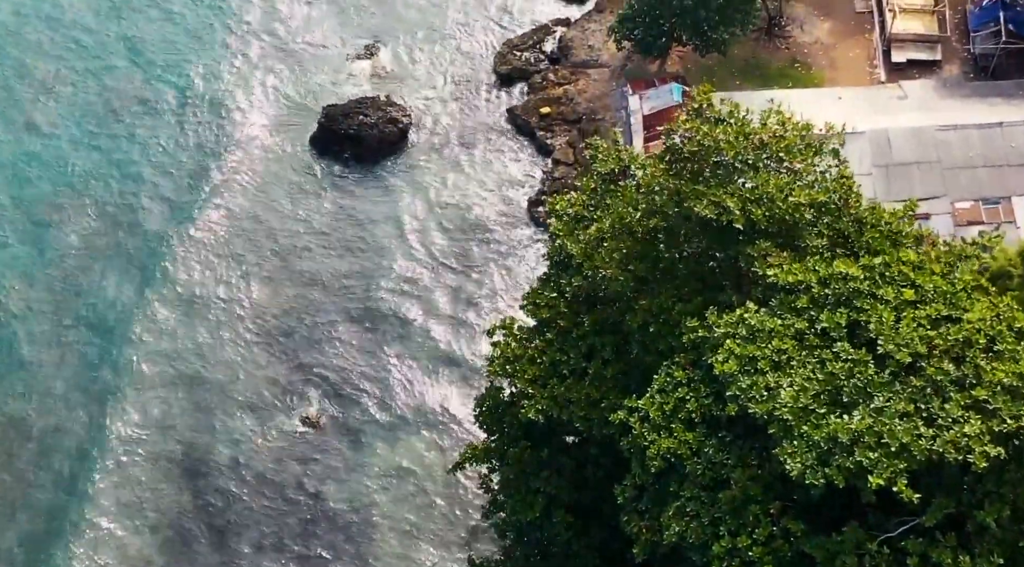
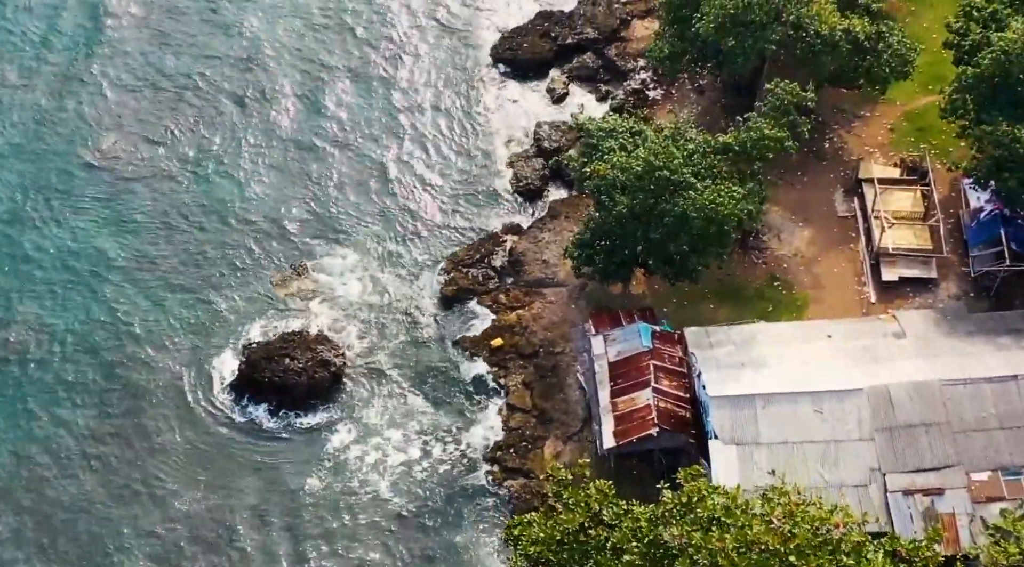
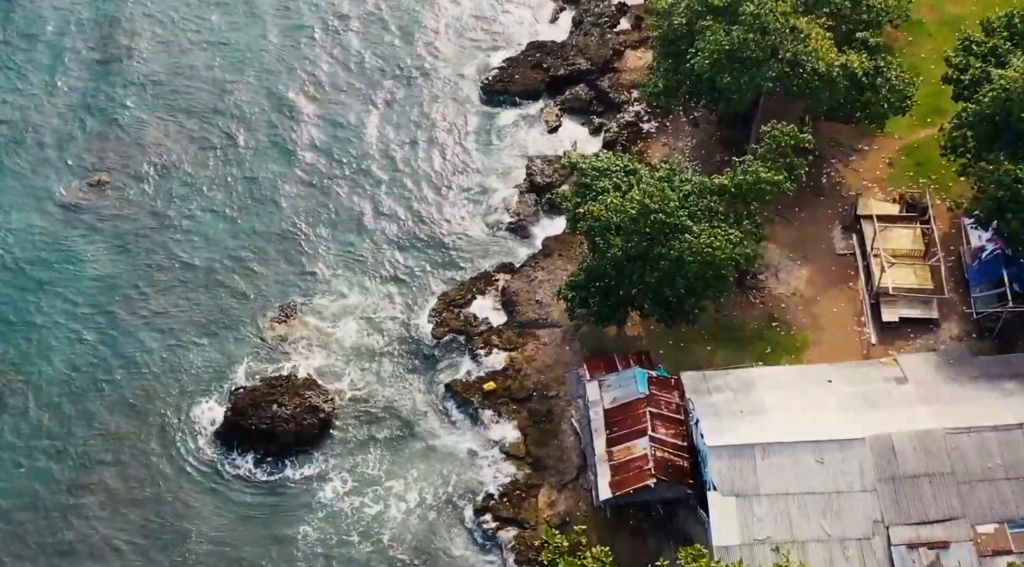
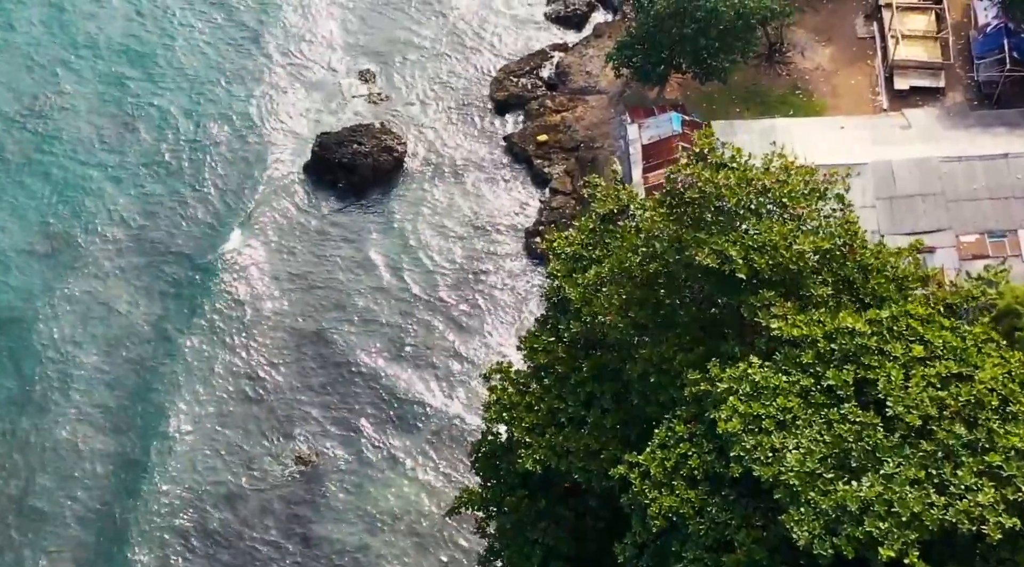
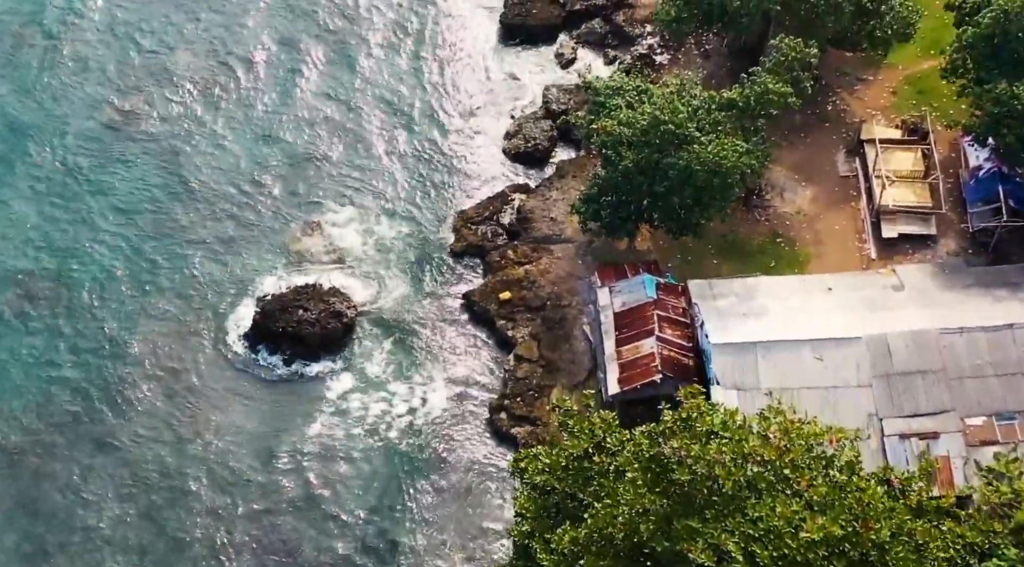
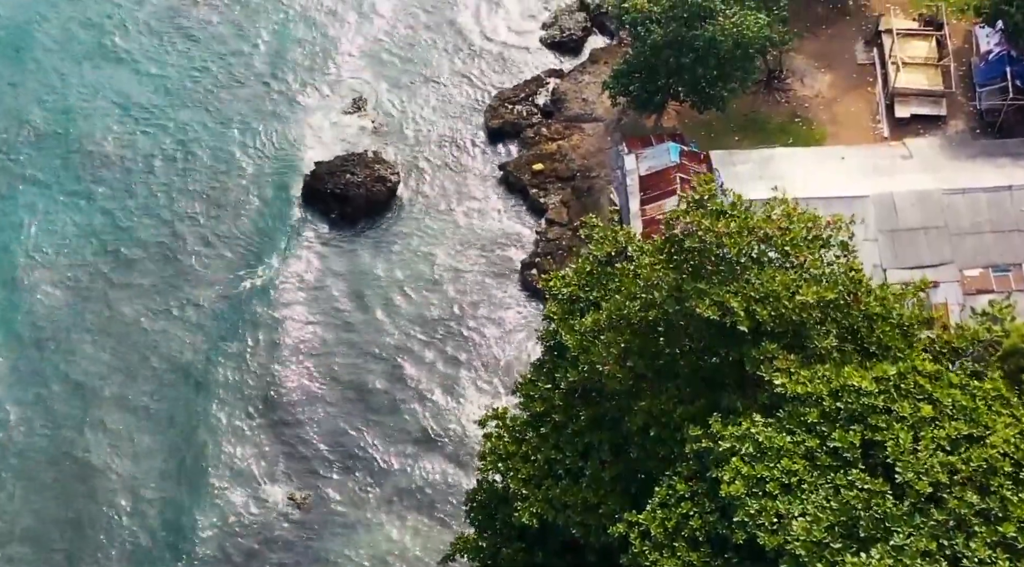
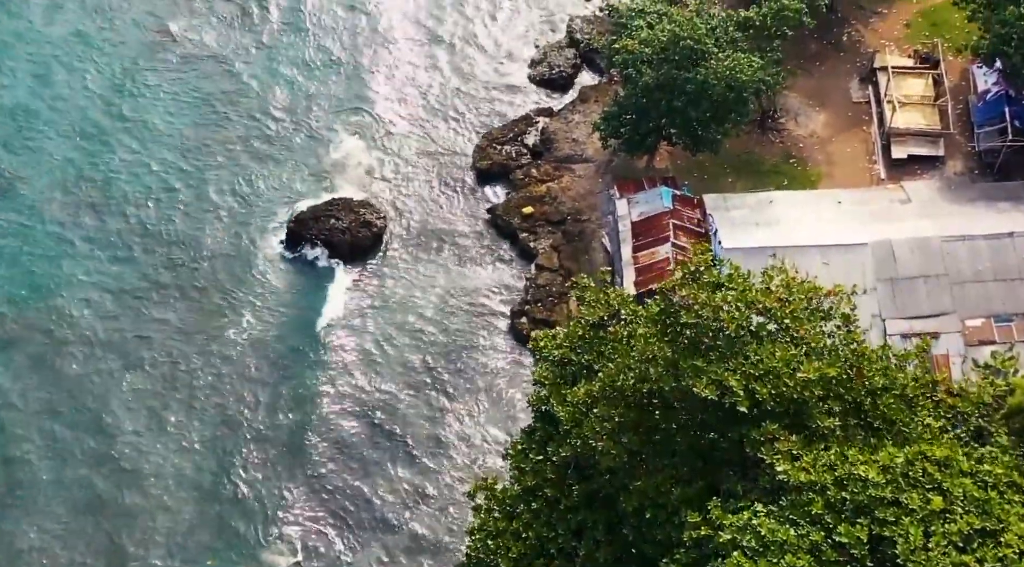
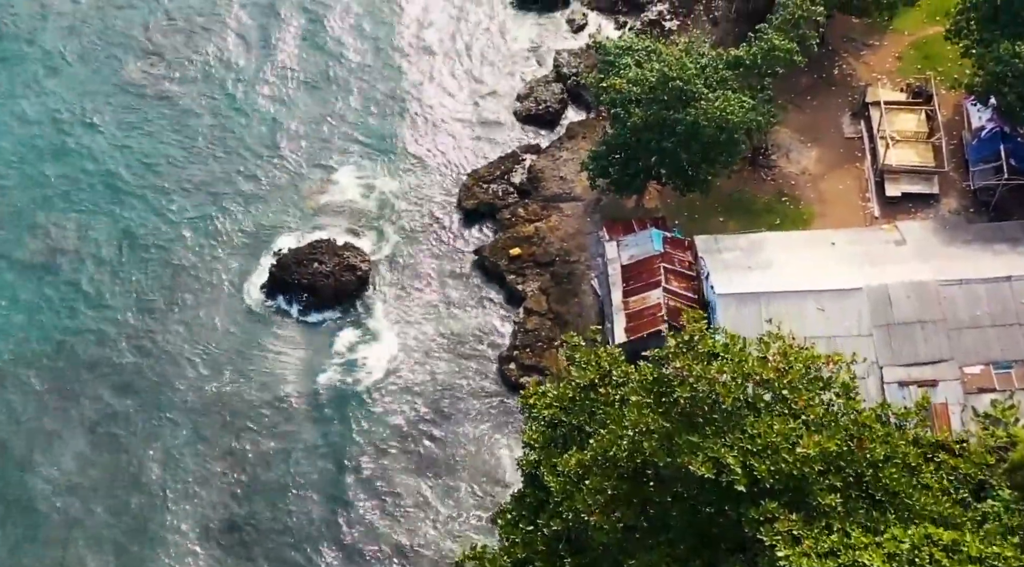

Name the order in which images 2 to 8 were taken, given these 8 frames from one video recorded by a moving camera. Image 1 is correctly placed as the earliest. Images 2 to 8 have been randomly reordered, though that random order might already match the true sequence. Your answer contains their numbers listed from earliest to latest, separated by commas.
4, 6, 7, 8, 5, 2, 3
